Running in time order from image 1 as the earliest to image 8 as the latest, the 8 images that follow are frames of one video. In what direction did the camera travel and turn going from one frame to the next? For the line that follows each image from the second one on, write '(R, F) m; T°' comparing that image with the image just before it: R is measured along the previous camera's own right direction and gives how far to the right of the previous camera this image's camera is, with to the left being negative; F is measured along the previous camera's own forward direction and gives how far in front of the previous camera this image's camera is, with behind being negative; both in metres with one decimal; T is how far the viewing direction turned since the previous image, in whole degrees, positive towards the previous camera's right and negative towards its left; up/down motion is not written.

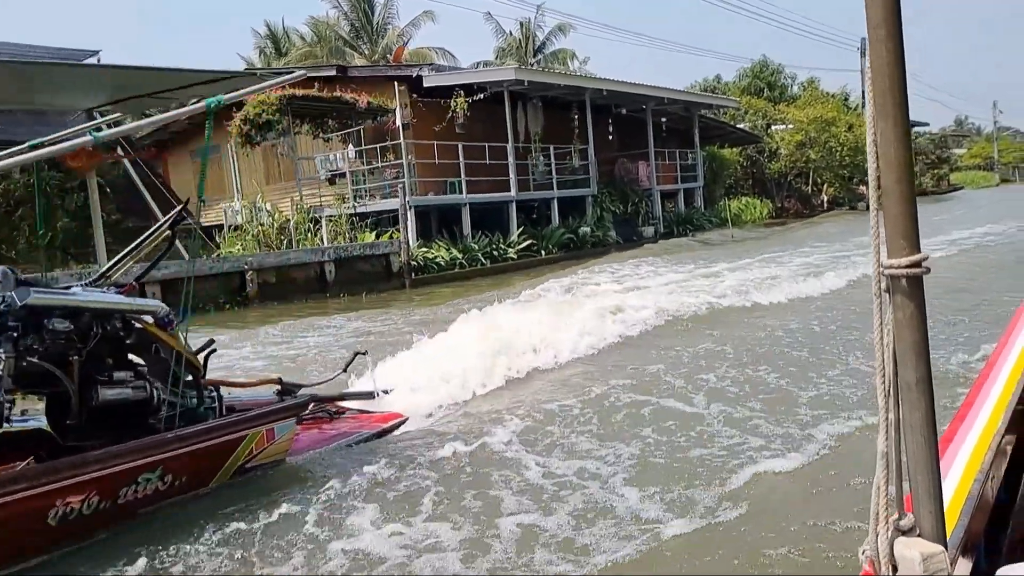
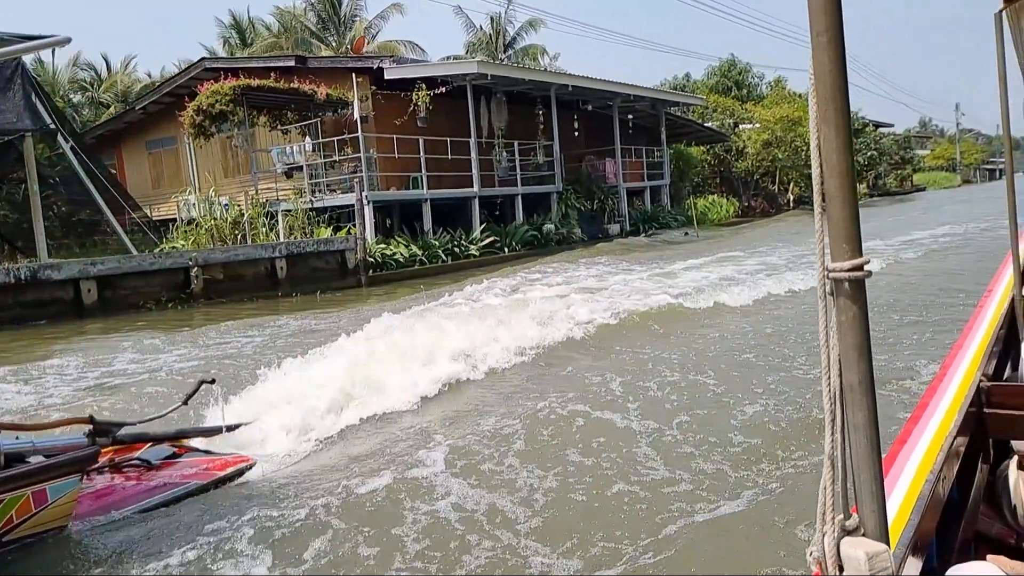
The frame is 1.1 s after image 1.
(+0.2, +0.2) m; +2°
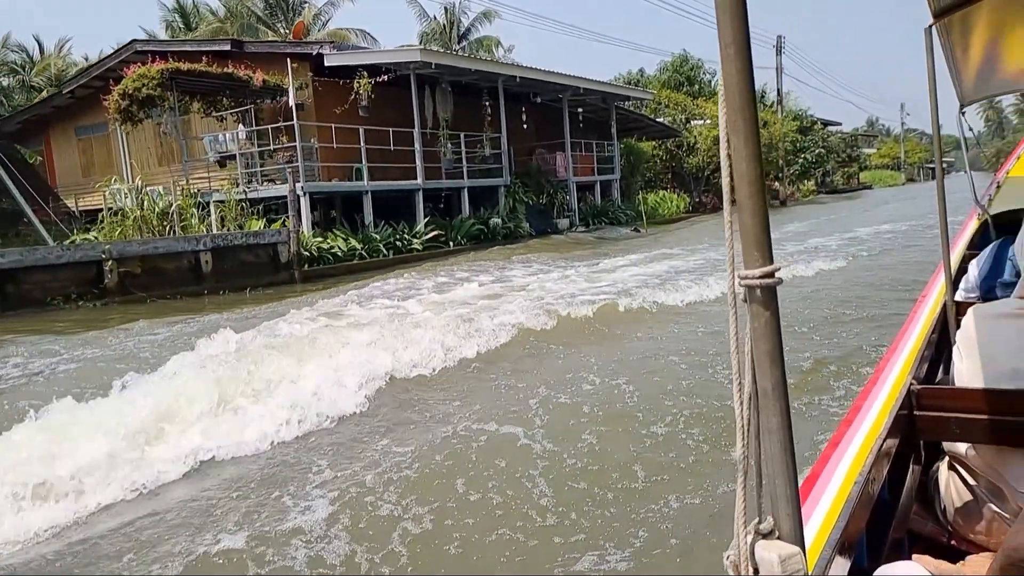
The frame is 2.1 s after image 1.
(+0.3, +0.3) m; +3°
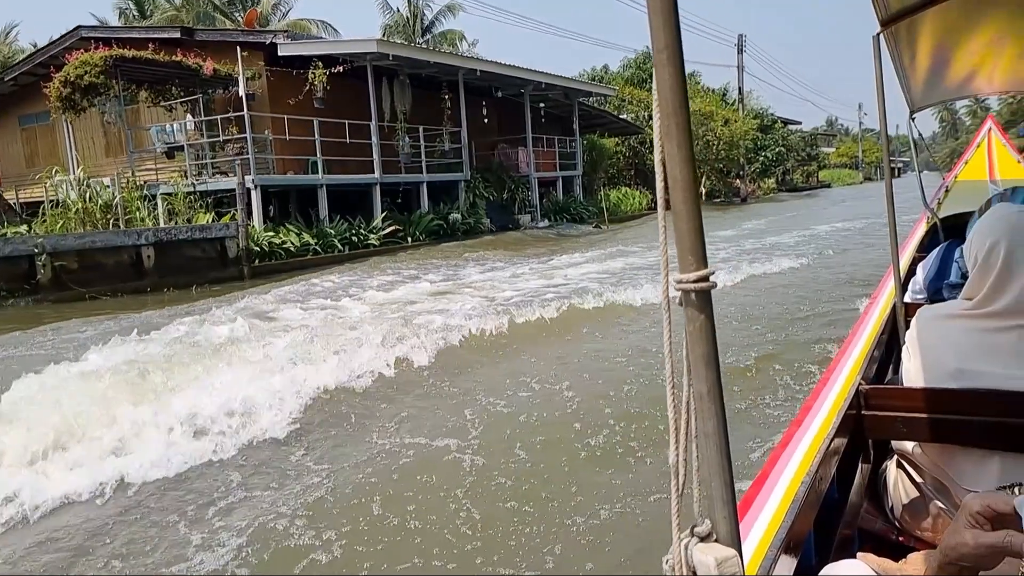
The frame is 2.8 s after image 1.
(+0.2, +0.2) m; +3°
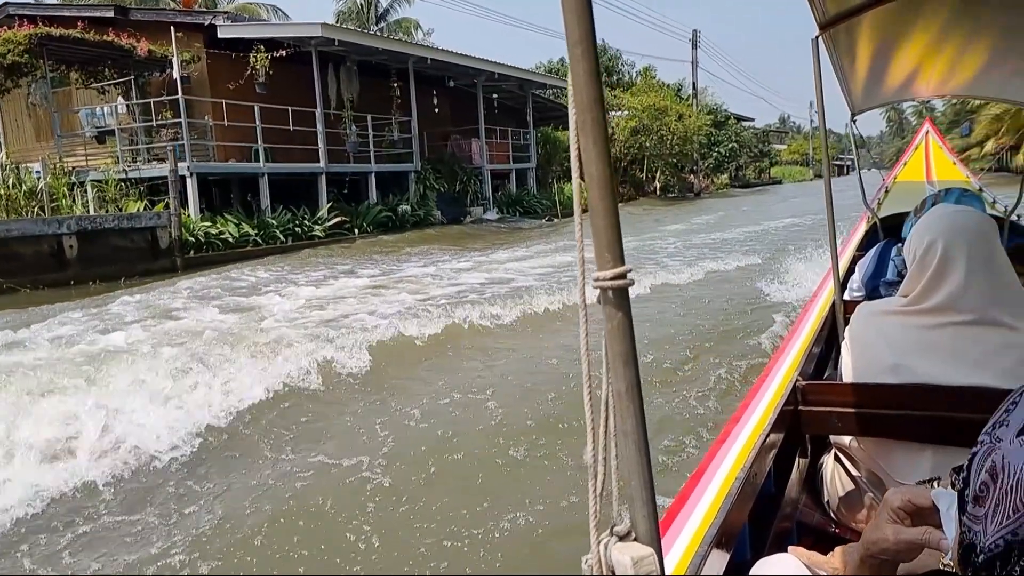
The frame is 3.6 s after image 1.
(+0.2, +0.2) m; +3°
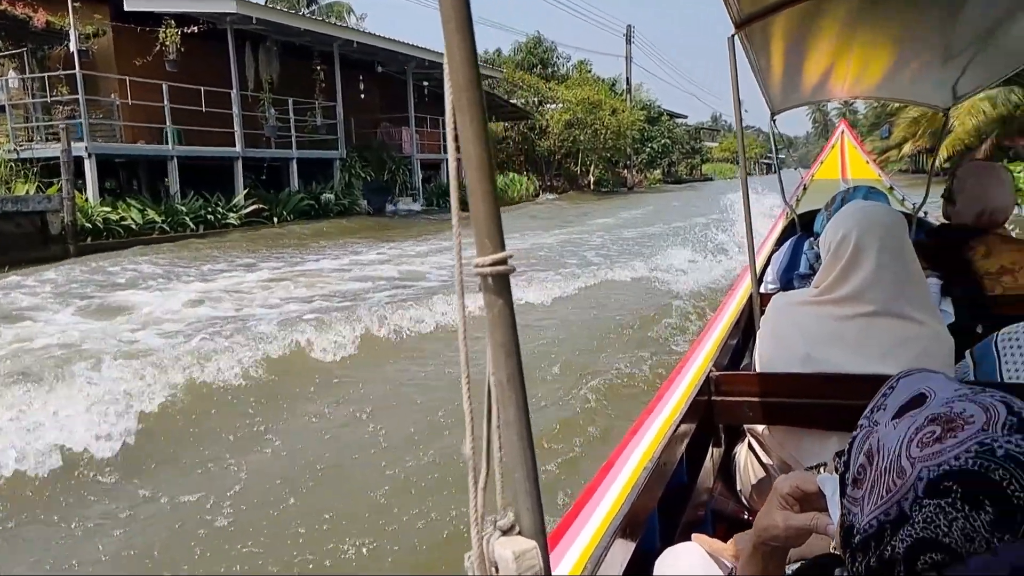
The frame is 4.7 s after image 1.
(+0.2, +0.3) m; +5°
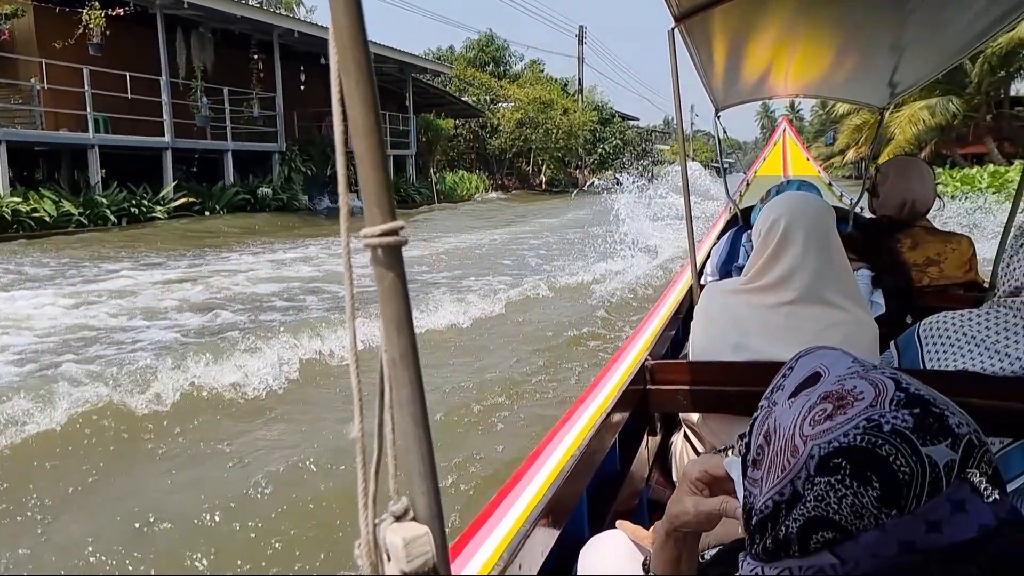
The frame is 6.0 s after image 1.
(+0.2, +0.3) m; +4°
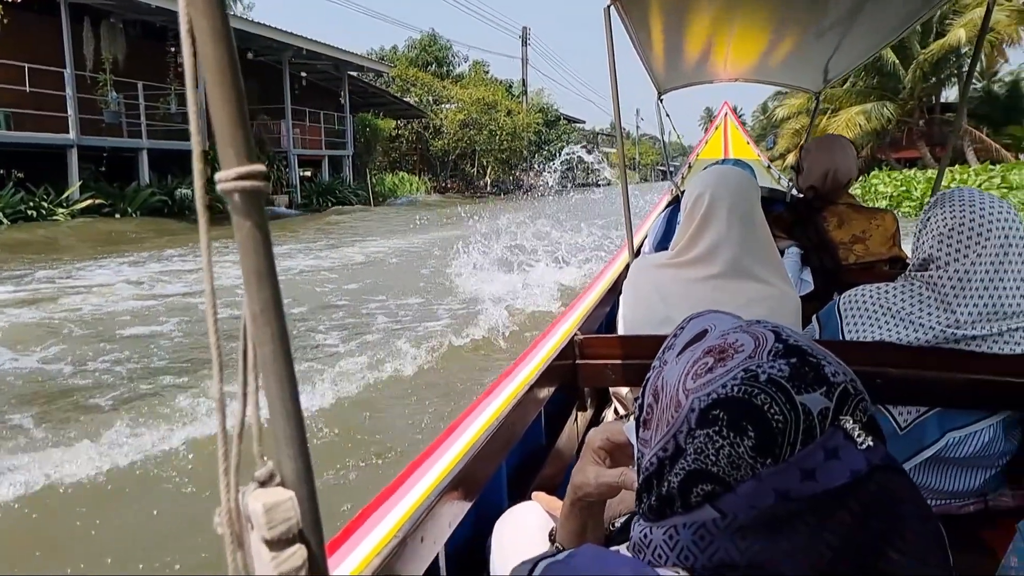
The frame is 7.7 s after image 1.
(+0.2, +0.5) m; +4°
